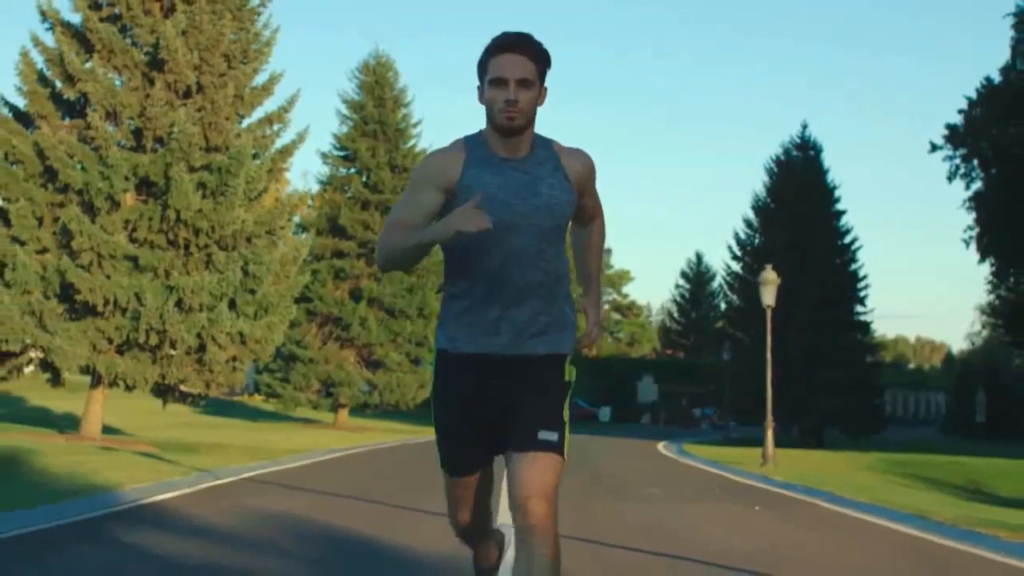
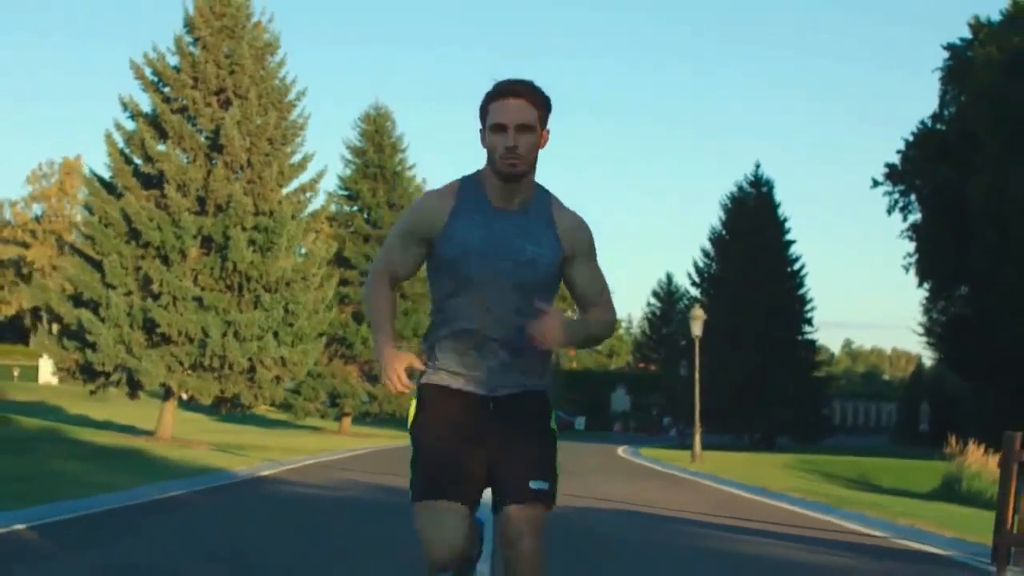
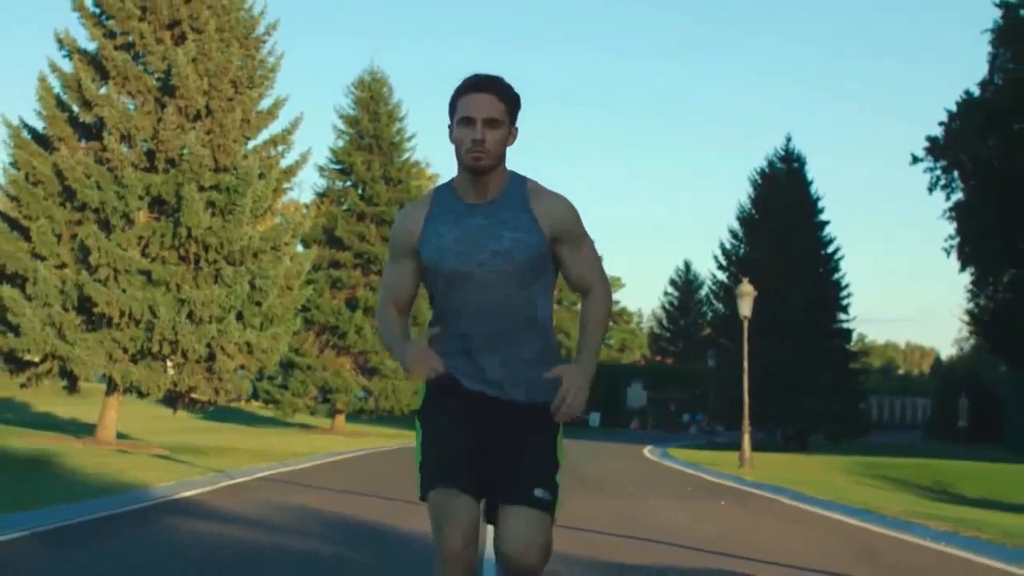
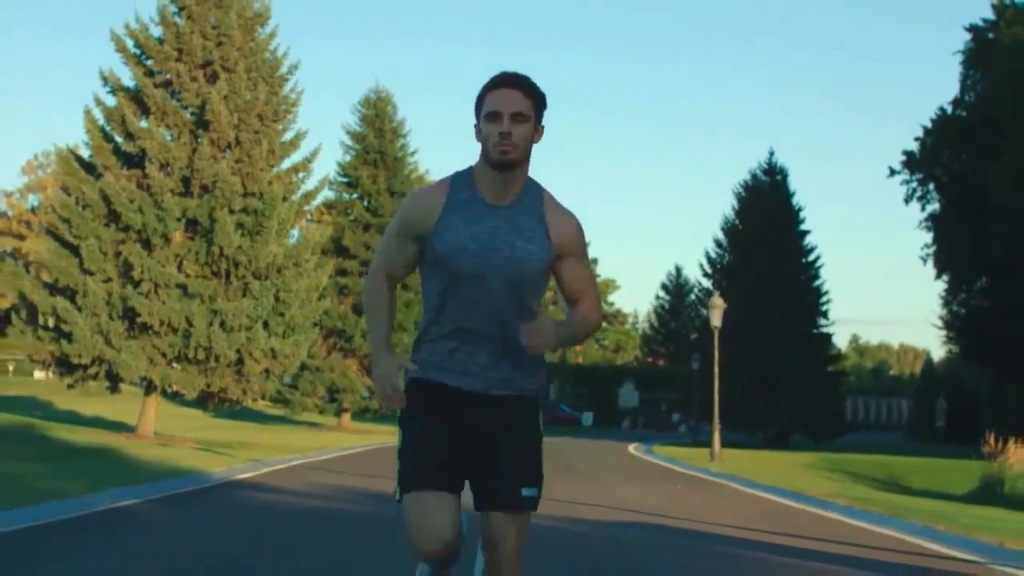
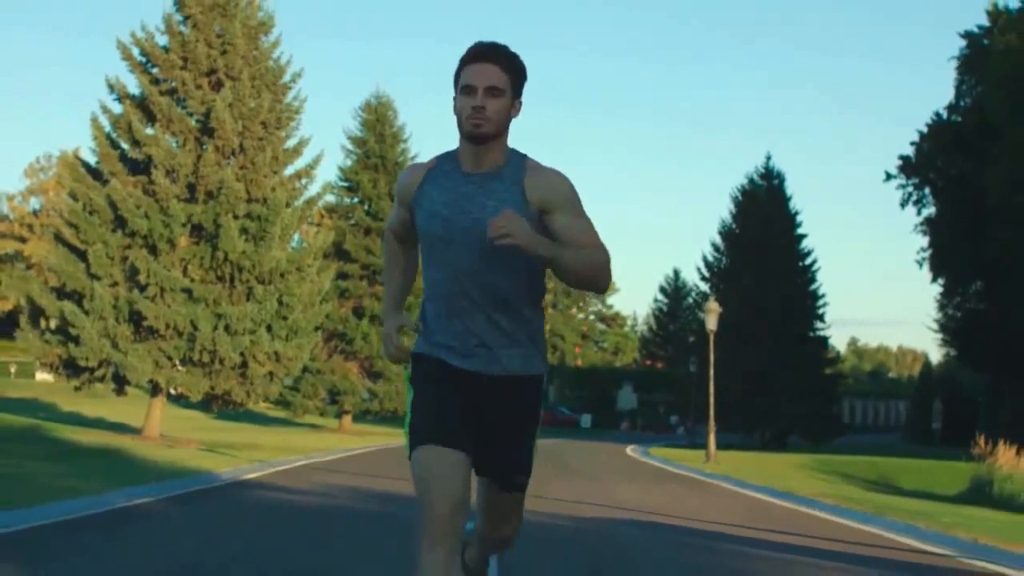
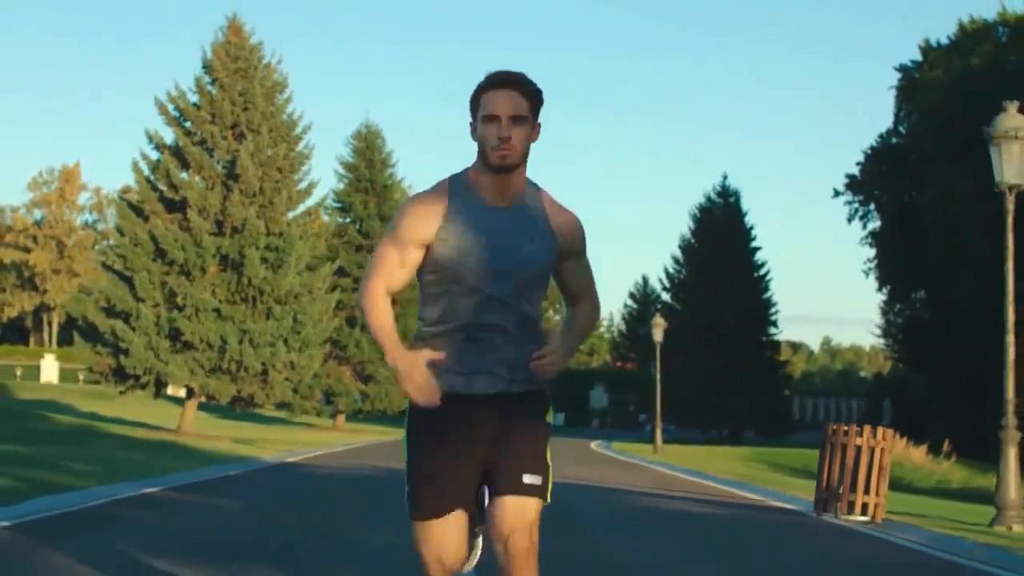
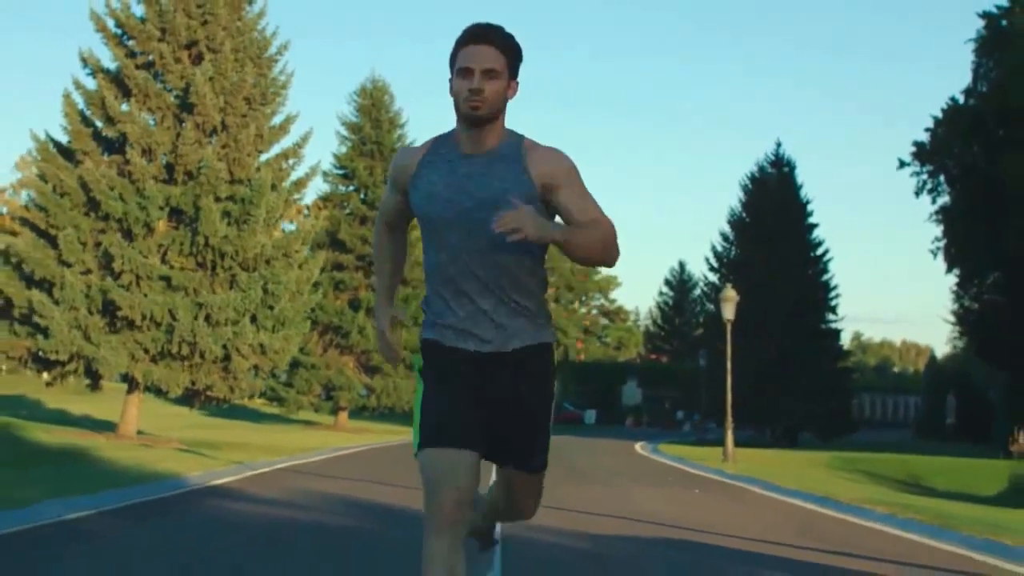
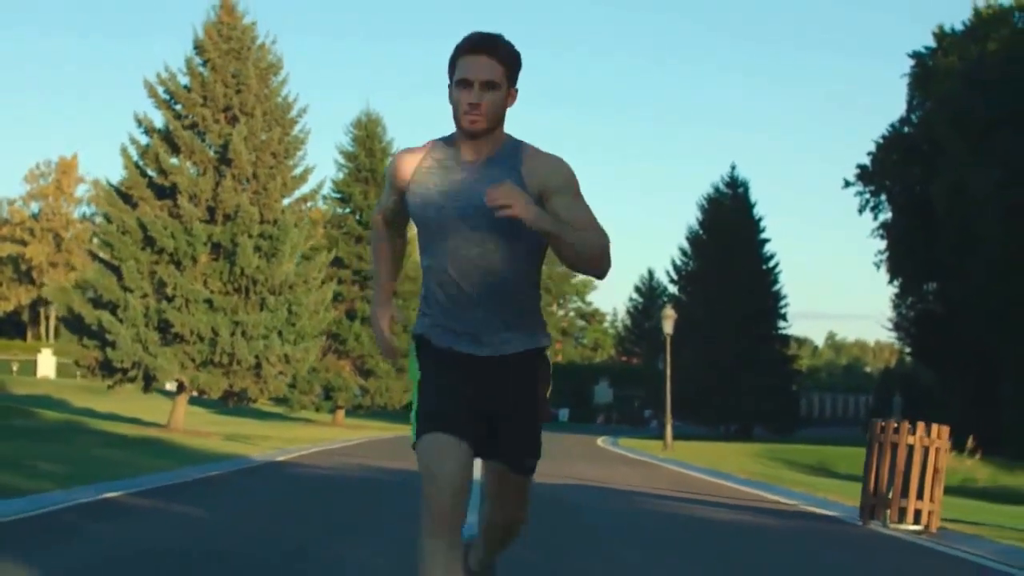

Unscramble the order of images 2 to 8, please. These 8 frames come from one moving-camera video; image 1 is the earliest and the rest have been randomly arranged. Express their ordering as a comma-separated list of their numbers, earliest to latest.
3, 7, 4, 5, 2, 8, 6
